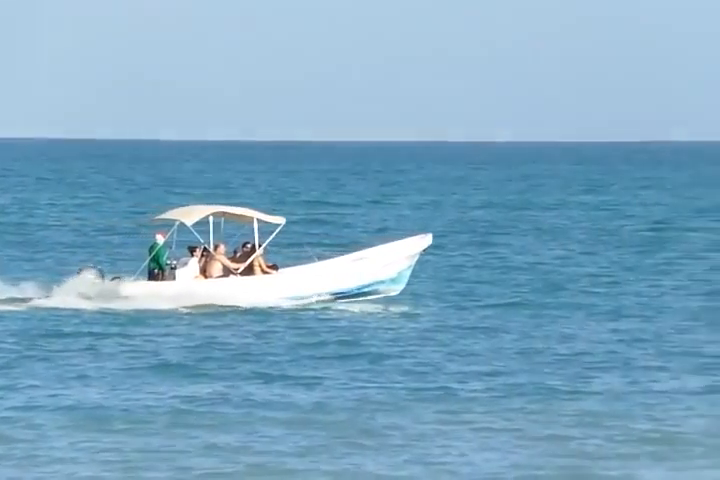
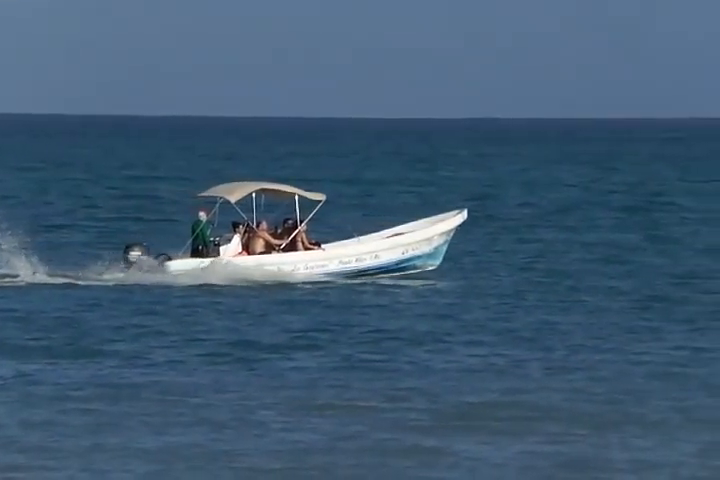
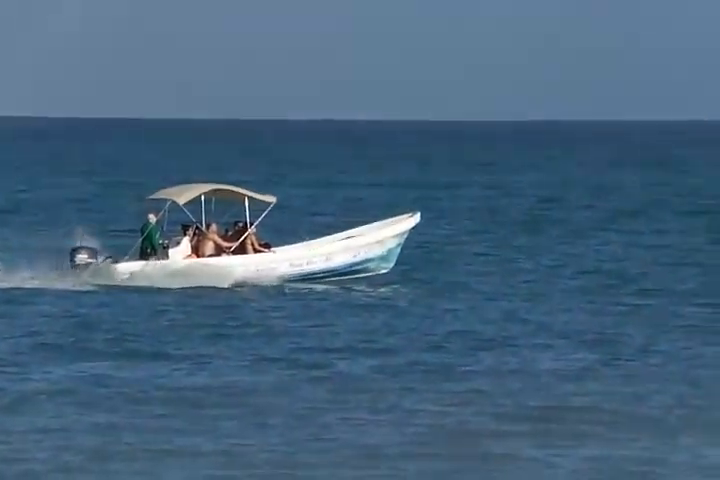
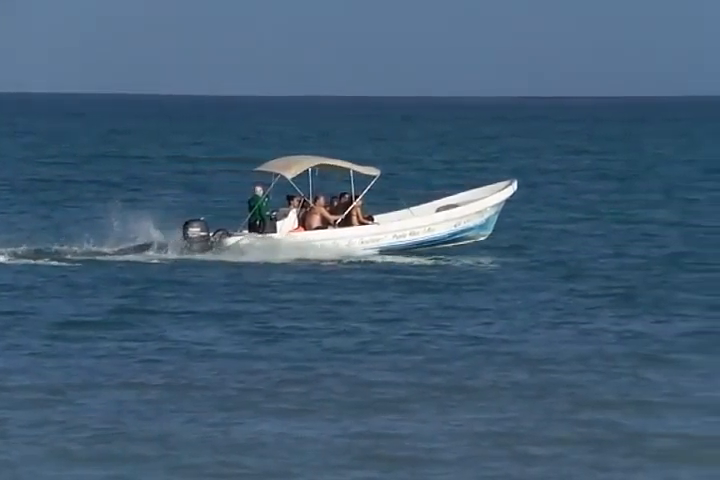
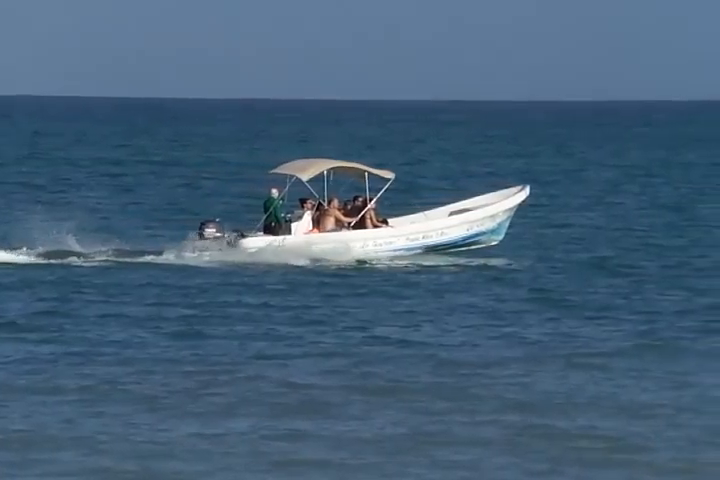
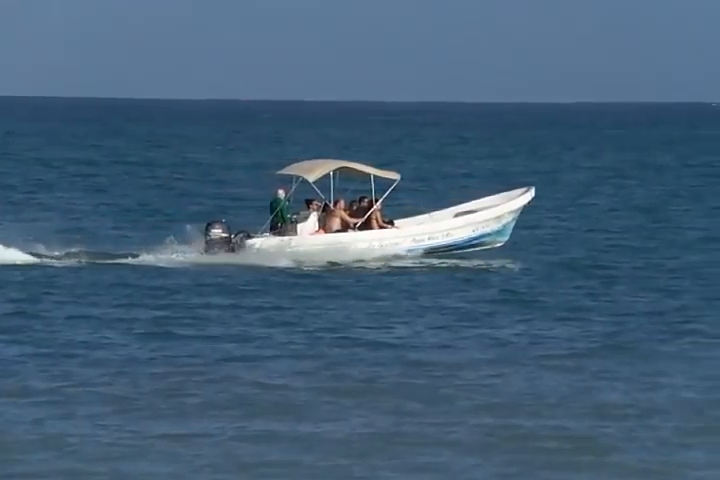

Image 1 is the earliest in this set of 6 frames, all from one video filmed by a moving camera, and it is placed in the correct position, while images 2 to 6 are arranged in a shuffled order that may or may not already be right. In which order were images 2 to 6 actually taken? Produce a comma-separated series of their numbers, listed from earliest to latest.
3, 2, 4, 5, 6
